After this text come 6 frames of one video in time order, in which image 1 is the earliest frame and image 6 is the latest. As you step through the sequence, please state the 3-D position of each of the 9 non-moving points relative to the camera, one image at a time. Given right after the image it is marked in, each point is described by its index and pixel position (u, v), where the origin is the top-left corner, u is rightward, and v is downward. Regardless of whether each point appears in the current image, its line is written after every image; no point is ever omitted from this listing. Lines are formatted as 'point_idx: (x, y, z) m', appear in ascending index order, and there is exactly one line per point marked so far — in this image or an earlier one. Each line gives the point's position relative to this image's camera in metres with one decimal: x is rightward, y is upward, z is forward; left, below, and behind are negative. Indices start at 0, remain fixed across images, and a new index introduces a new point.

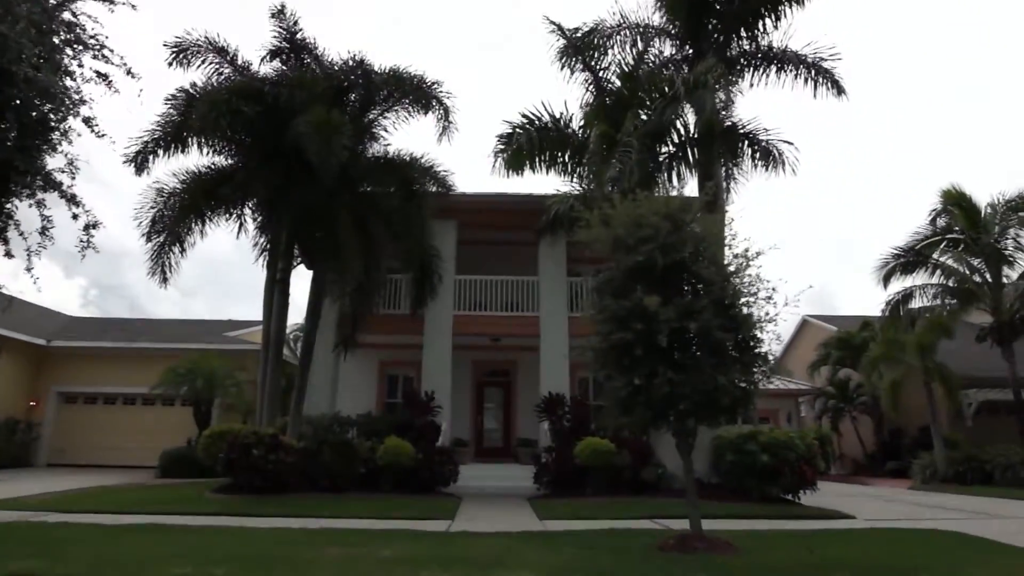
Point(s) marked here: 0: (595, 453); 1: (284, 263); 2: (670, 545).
0: (+1.7, -3.4, +12.9) m
1: (-5.1, +0.6, +13.8) m
2: (+1.8, -2.9, +7.0) m
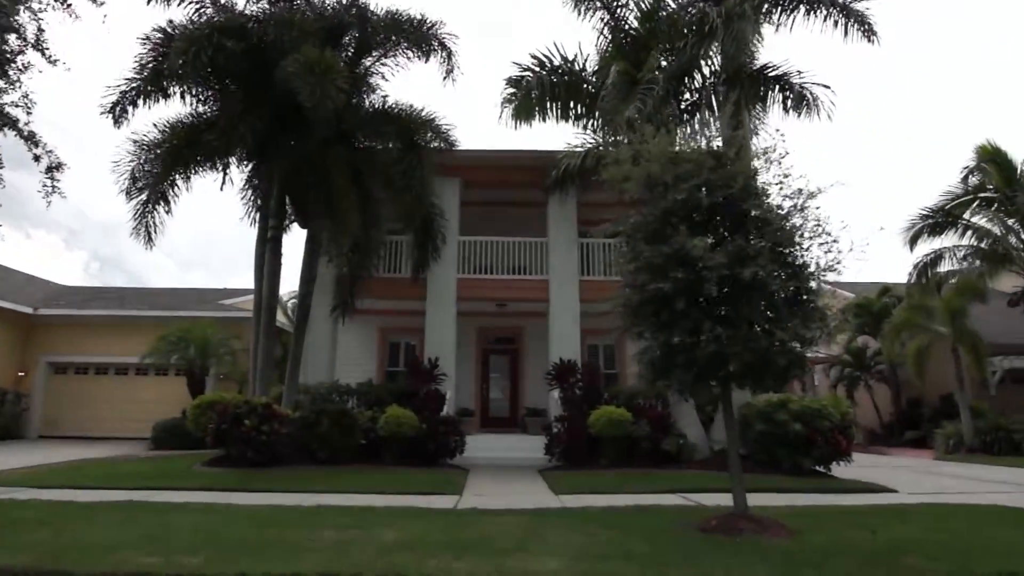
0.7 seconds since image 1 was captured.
0: (+1.9, -2.6, +12.0) m
1: (-4.9, +1.4, +12.8) m
2: (+2.0, -2.3, +6.1) m
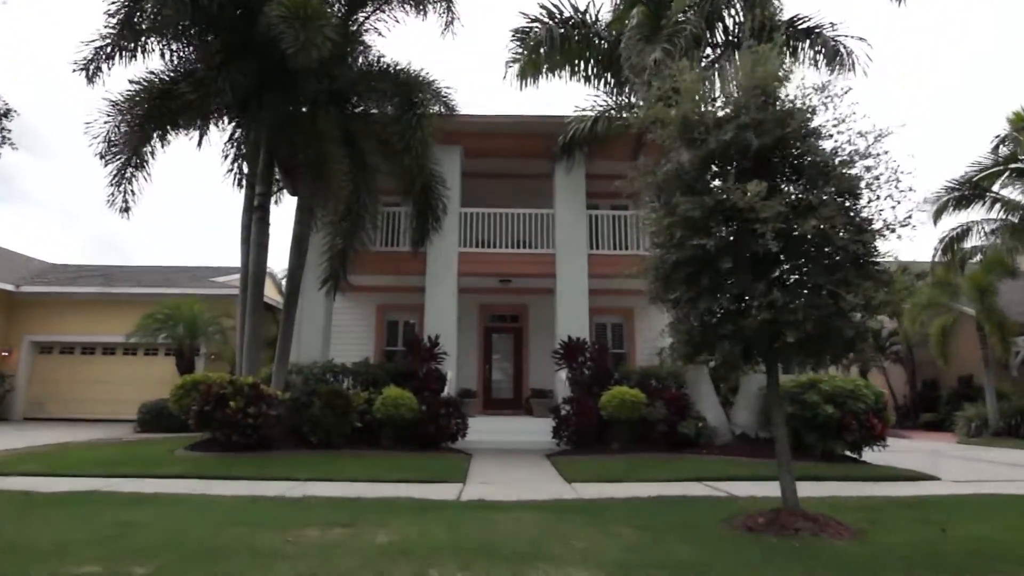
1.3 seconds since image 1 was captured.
0: (+2.0, -2.1, +11.2) m
1: (-4.8, +1.9, +11.9) m
2: (+2.1, -2.0, +5.3) m
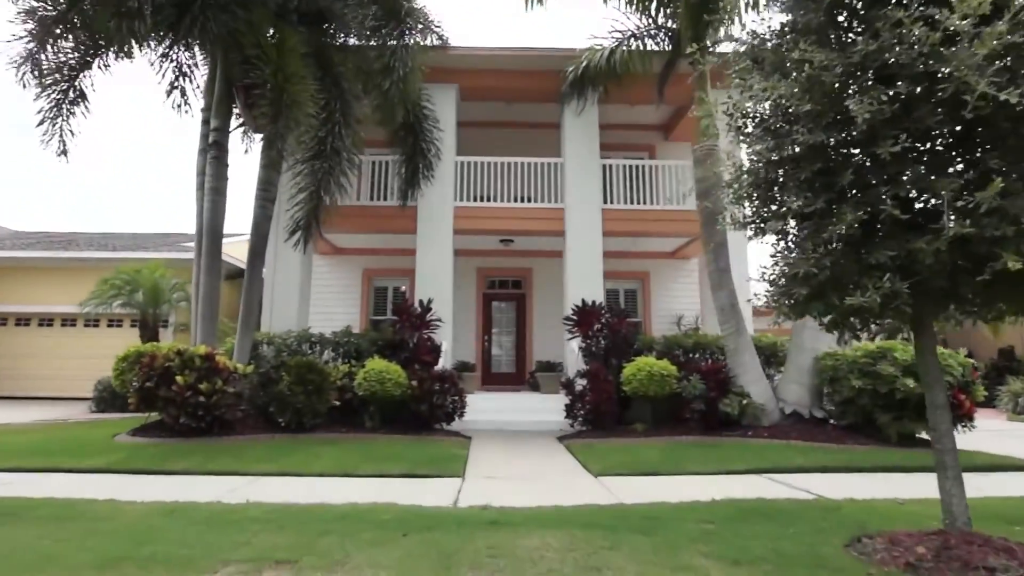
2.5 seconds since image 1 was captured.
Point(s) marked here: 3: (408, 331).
0: (+2.1, -1.4, +9.4) m
1: (-4.7, +2.7, +9.9) m
2: (+2.3, -1.5, +3.5) m
3: (-1.8, -0.8, +11.0) m
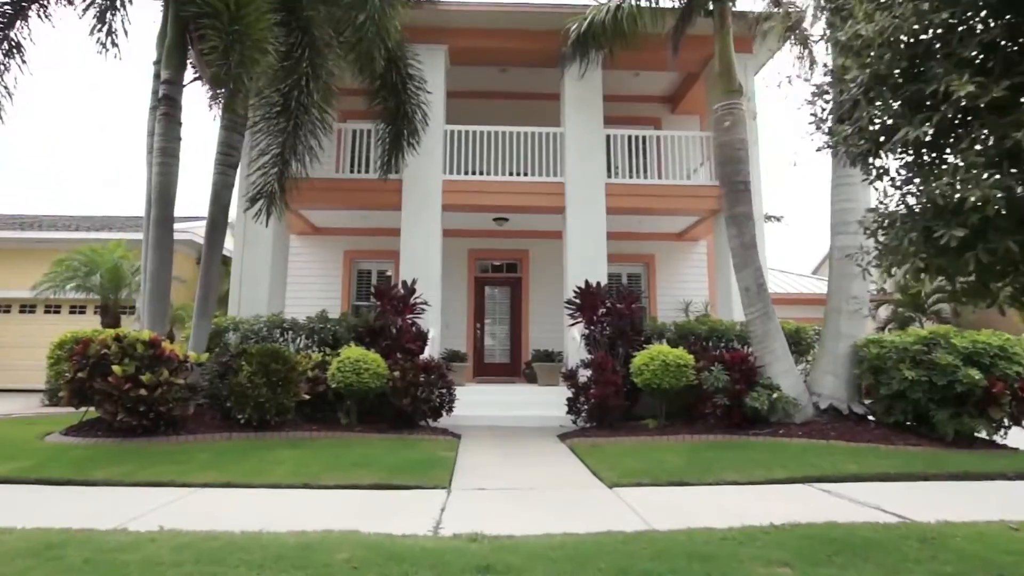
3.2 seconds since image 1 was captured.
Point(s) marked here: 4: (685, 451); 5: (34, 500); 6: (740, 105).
0: (+2.0, -1.1, +8.2) m
1: (-4.8, +3.0, +8.5) m
2: (+2.3, -1.3, +2.3) m
3: (-1.9, -0.4, +9.8) m
4: (+2.0, -1.9, +7.0) m
5: (-3.8, -1.6, +4.8) m
6: (+3.2, +2.6, +8.8) m
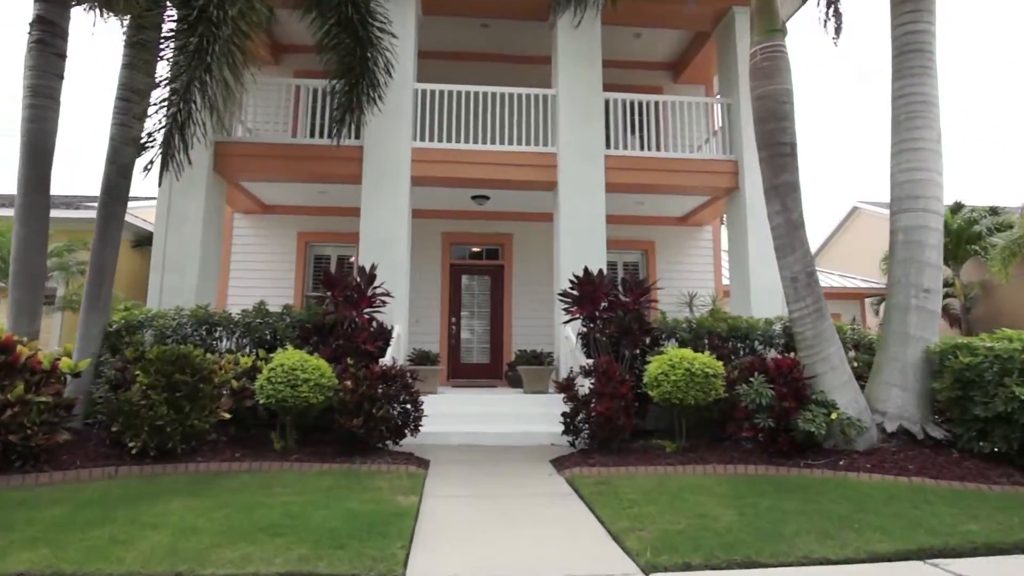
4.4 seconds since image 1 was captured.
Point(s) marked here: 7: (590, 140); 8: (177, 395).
0: (+1.9, -0.9, +6.4) m
1: (-4.9, +3.2, +6.4) m
2: (+2.3, -1.2, +0.5) m
3: (-2.1, -0.3, +7.8) m
4: (+1.8, -1.8, +5.3) m
5: (-3.8, -1.5, +2.8) m
6: (+3.1, +2.7, +7.0) m
7: (+1.3, +2.5, +10.4) m
8: (-3.3, -1.0, +6.2) m
